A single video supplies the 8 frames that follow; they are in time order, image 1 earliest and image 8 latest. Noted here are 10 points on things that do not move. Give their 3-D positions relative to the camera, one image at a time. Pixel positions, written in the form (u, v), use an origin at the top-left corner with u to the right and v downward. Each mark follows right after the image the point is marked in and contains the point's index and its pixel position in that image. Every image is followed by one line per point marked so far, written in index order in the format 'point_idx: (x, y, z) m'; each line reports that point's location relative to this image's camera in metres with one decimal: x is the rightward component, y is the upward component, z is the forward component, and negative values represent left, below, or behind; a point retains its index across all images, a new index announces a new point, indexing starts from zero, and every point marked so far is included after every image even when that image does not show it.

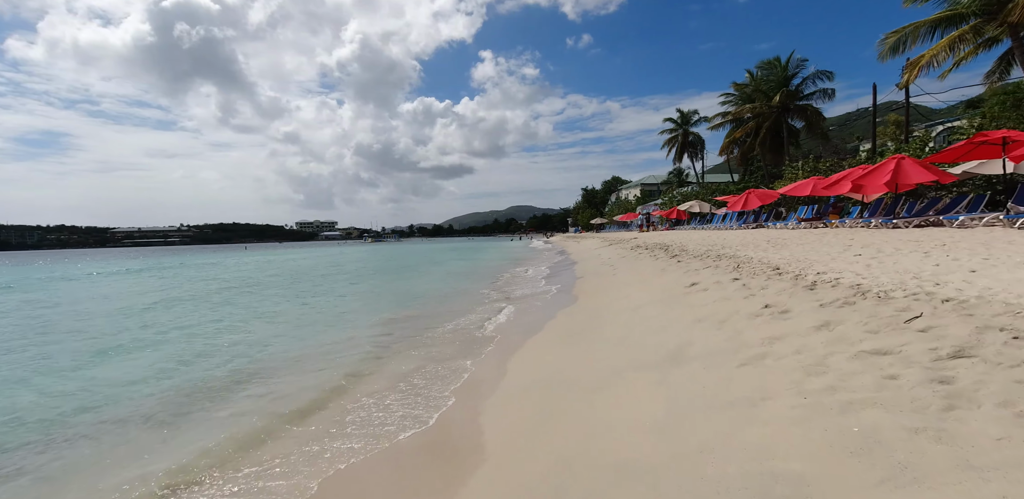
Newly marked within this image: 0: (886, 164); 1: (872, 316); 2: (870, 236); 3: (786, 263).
0: (+10.1, +2.4, +13.5) m
1: (+2.8, -0.5, +3.9) m
2: (+7.1, +0.2, +10.0) m
3: (+4.1, -0.2, +7.5) m
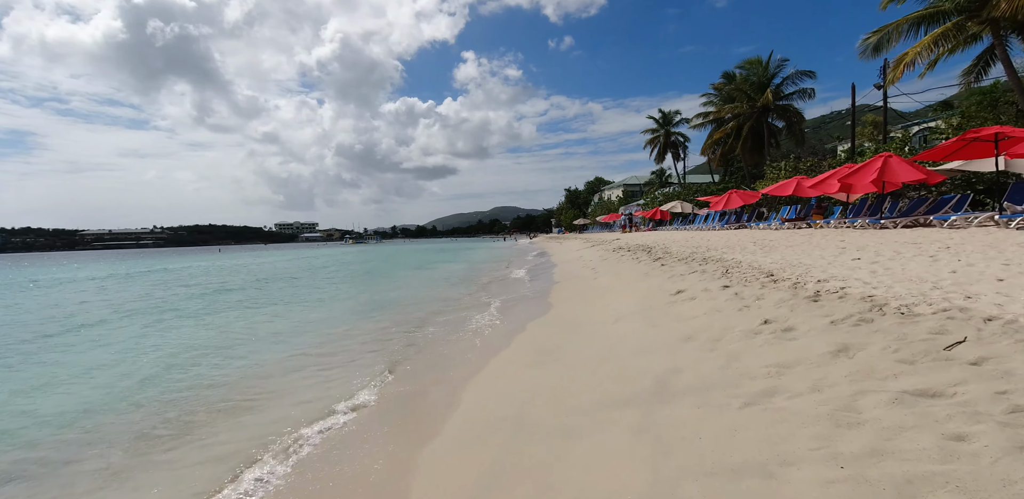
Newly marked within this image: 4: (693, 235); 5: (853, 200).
0: (+9.4, +2.3, +13.1) m
1: (+2.5, -0.6, +3.2) m
2: (+6.6, +0.2, +9.5) m
3: (+3.7, -0.2, +6.9) m
4: (+6.5, +0.5, +18.0) m
5: (+11.3, +1.6, +16.7) m
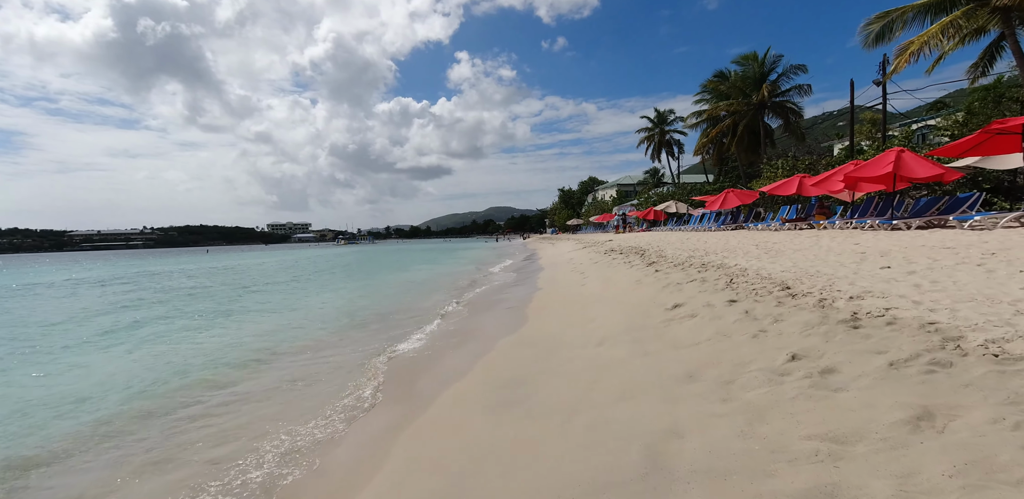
0: (+8.9, +2.3, +12.1) m
1: (+2.1, -0.7, +2.1) m
2: (+6.2, +0.1, +8.4) m
3: (+3.3, -0.3, +5.8) m
4: (+6.0, +0.4, +17.0) m
5: (+10.8, +1.6, +15.8) m
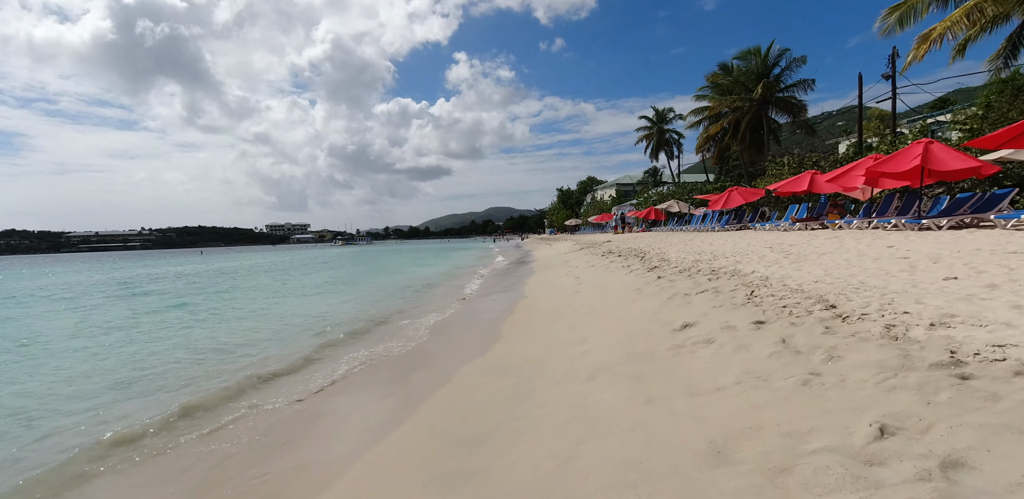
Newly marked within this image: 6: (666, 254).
0: (+8.6, +2.2, +10.9) m
1: (+1.8, -0.7, +0.9) m
2: (+5.9, +0.1, +7.3) m
3: (+3.0, -0.4, +4.6) m
4: (+5.6, +0.4, +15.8) m
5: (+10.5, +1.5, +14.6) m
6: (+3.6, -0.1, +11.6) m
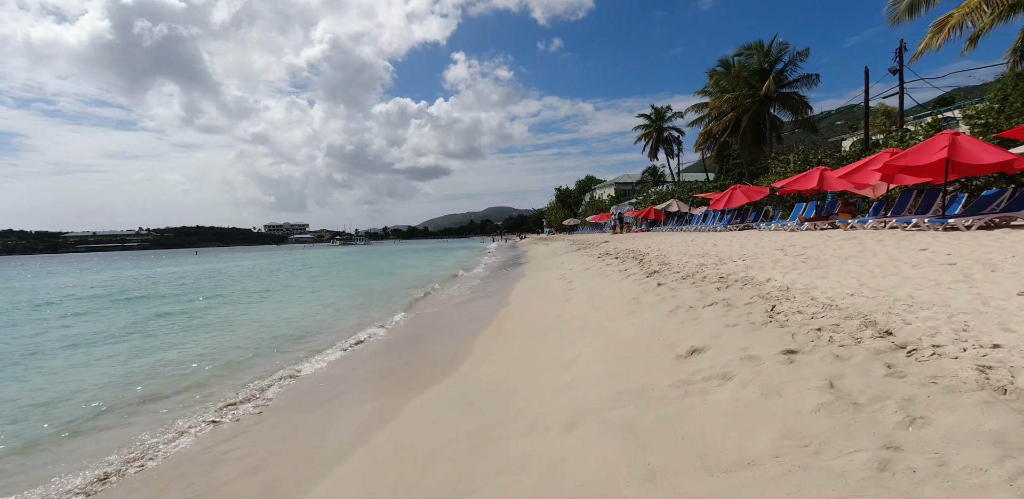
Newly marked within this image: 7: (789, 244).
0: (+8.4, +2.2, +10.0) m
1: (+1.6, -0.8, 0.0) m
2: (+5.6, 0.0, +6.3) m
3: (+2.7, -0.4, +3.7) m
4: (+5.4, +0.3, +14.9) m
5: (+10.2, +1.5, +13.7) m
6: (+3.3, -0.1, +10.7) m
7: (+5.2, +0.1, +9.5) m
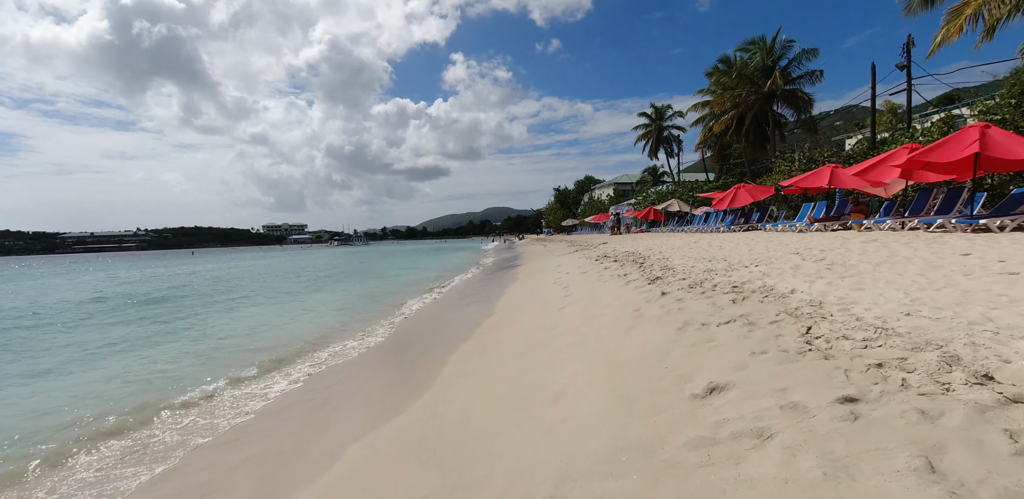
0: (+8.2, +2.1, +9.2) m
1: (+1.4, -0.8, -0.8) m
2: (+5.4, 0.0, +5.5) m
3: (+2.5, -0.5, +2.8) m
4: (+5.1, +0.3, +14.1) m
5: (+10.0, +1.4, +12.8) m
6: (+3.1, -0.2, +9.8) m
7: (+5.0, 0.0, +8.6) m
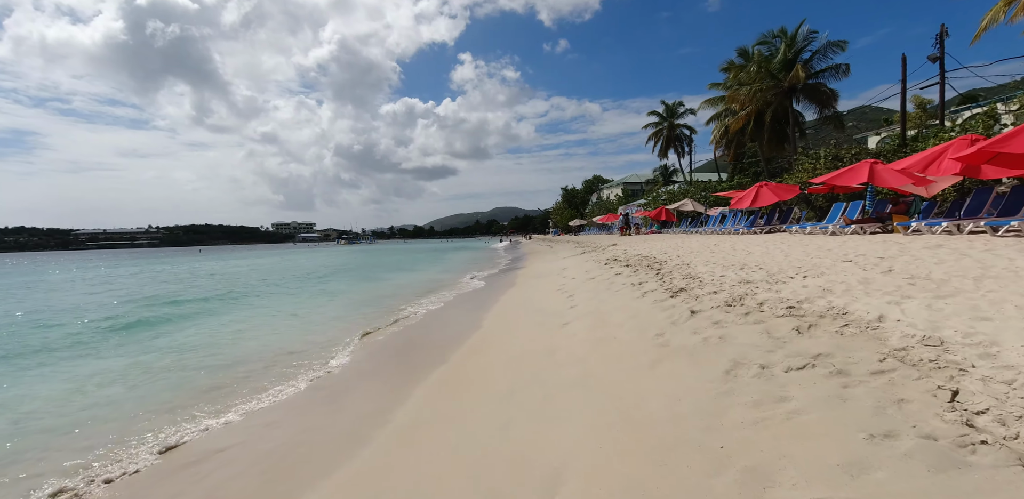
0: (+8.1, +2.0, +7.7) m
1: (+1.2, -0.9, -2.2) m
2: (+5.3, -0.1, +4.1) m
3: (+2.4, -0.6, +1.5) m
4: (+5.2, +0.2, +12.7) m
5: (+10.0, +1.3, +11.4) m
6: (+3.0, -0.3, +8.5) m
7: (+5.0, -0.1, +7.3) m
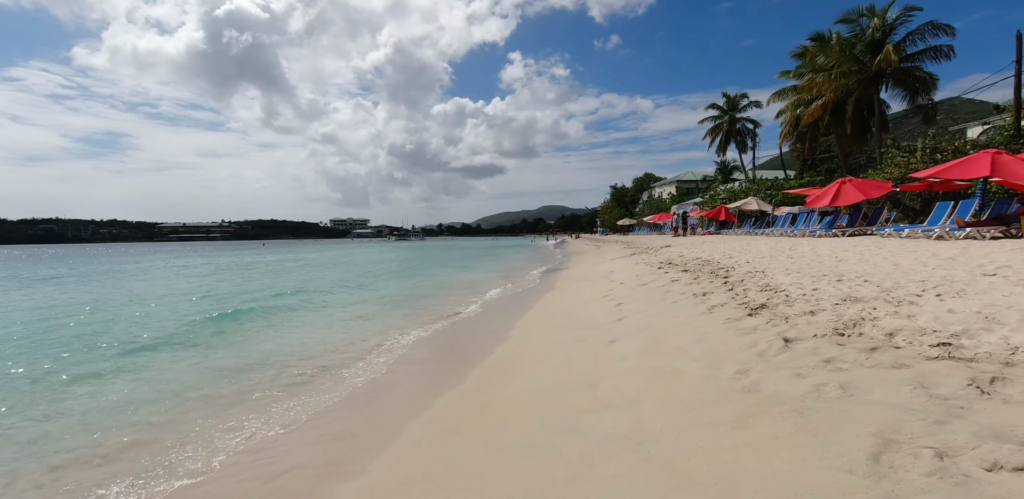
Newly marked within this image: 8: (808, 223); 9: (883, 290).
0: (+8.6, +1.8, +5.8) m
1: (+0.8, -1.0, -3.4) m
2: (+5.4, -0.3, +2.5) m
3: (+2.3, -0.7, +0.1) m
4: (+6.1, +0.1, +11.0) m
5: (+10.8, +1.1, +9.3) m
6: (+3.6, -0.4, +7.0) m
7: (+5.4, -0.2, +5.6) m
8: (+10.6, +0.9, +18.2) m
9: (+3.6, -0.4, +4.9) m
